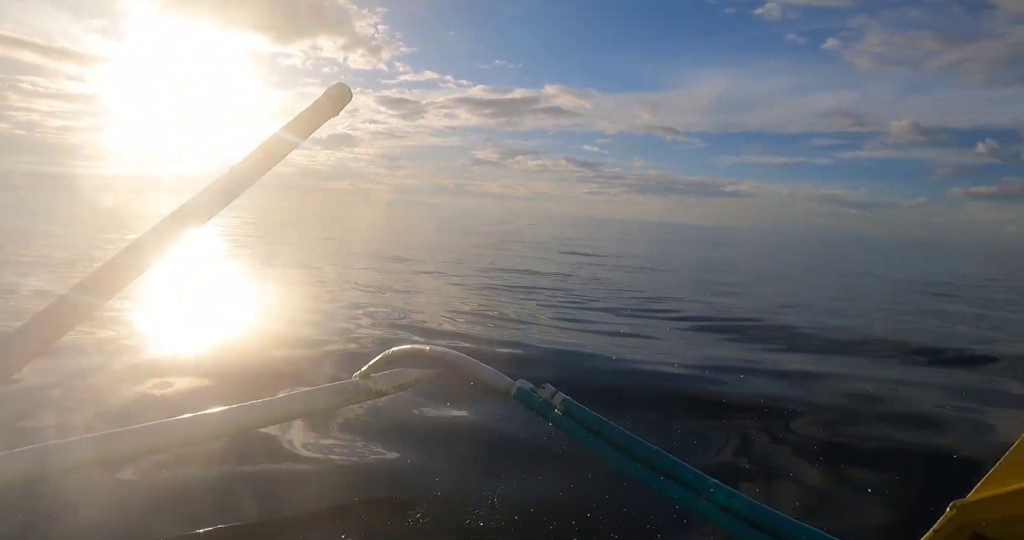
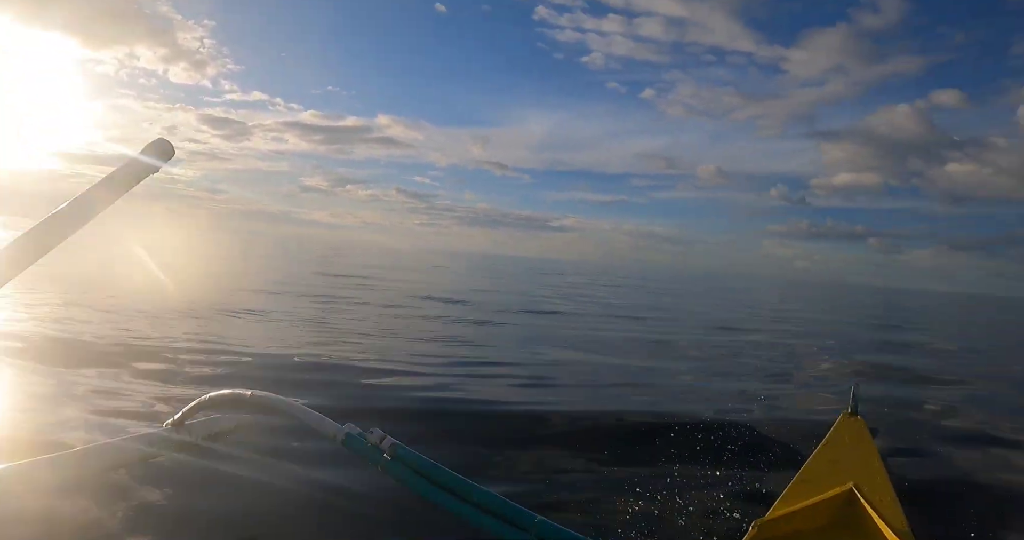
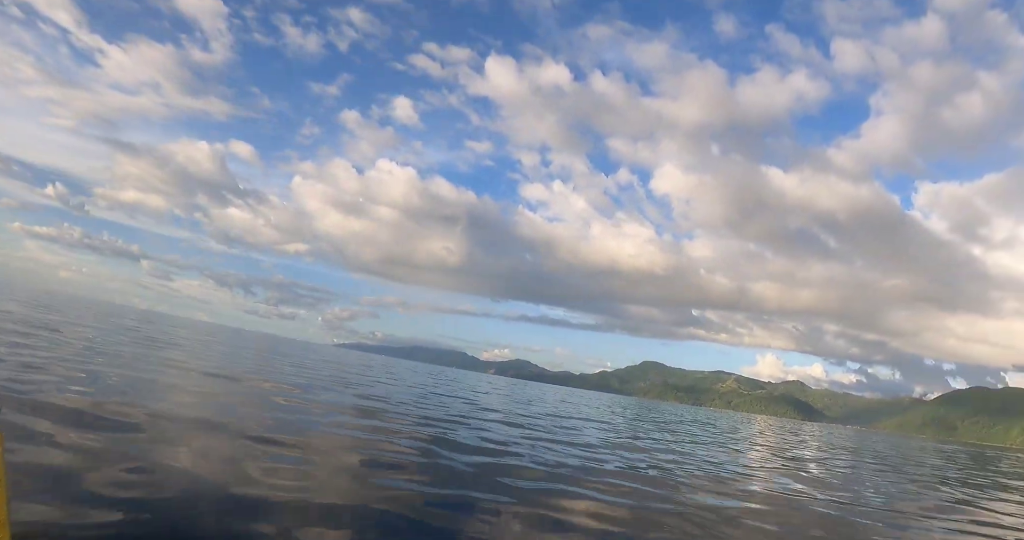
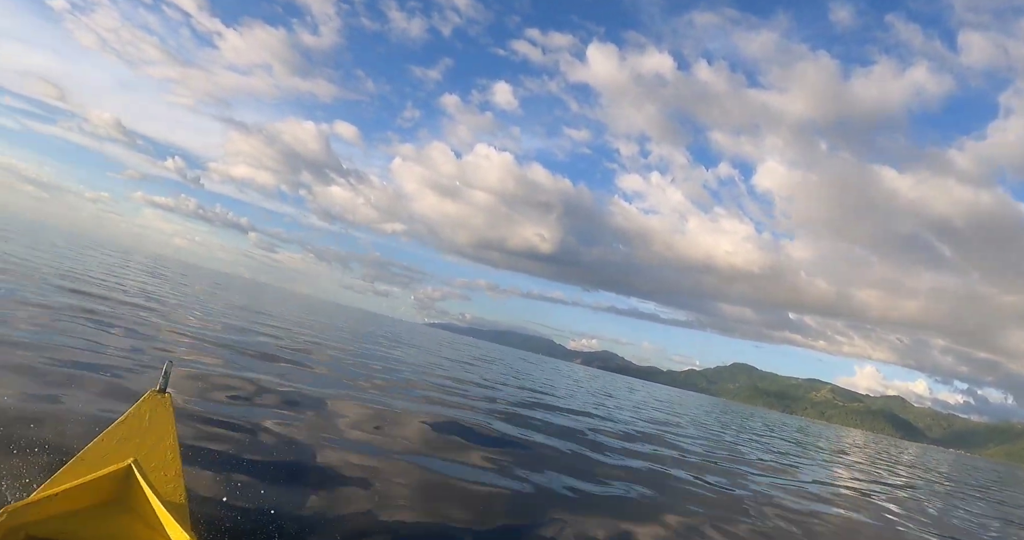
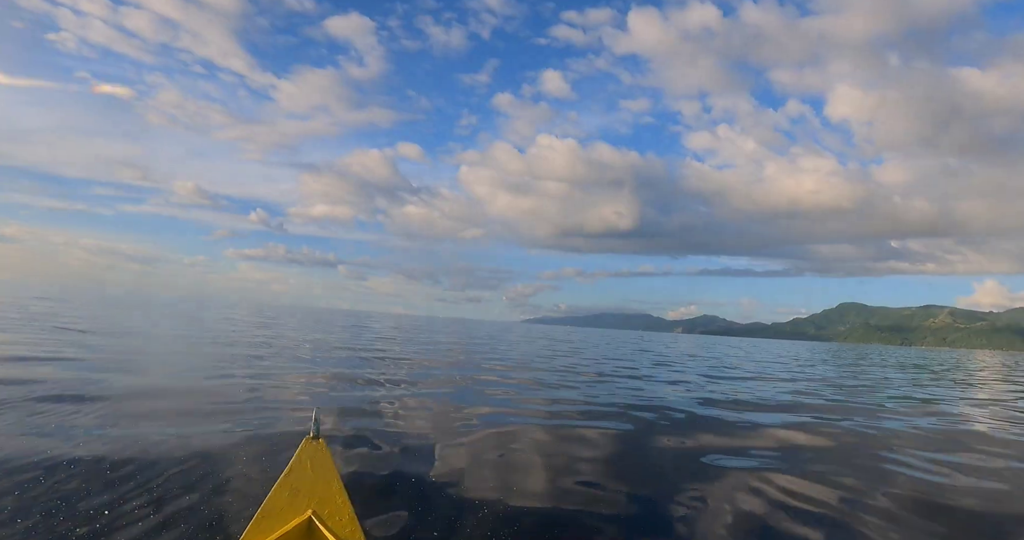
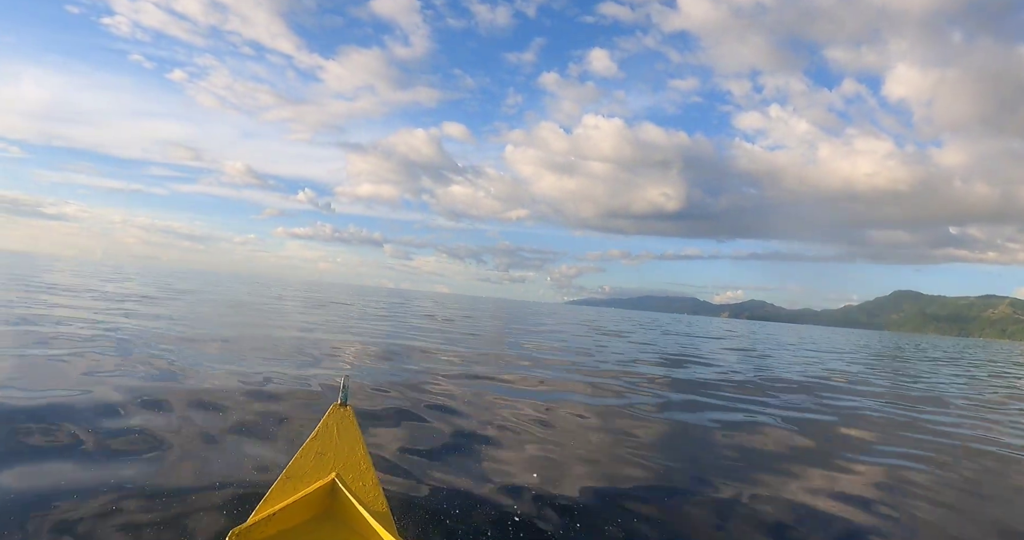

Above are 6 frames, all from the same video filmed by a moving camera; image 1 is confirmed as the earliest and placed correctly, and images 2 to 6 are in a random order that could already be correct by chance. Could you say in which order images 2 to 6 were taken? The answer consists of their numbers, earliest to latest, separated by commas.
2, 5, 6, 3, 4
